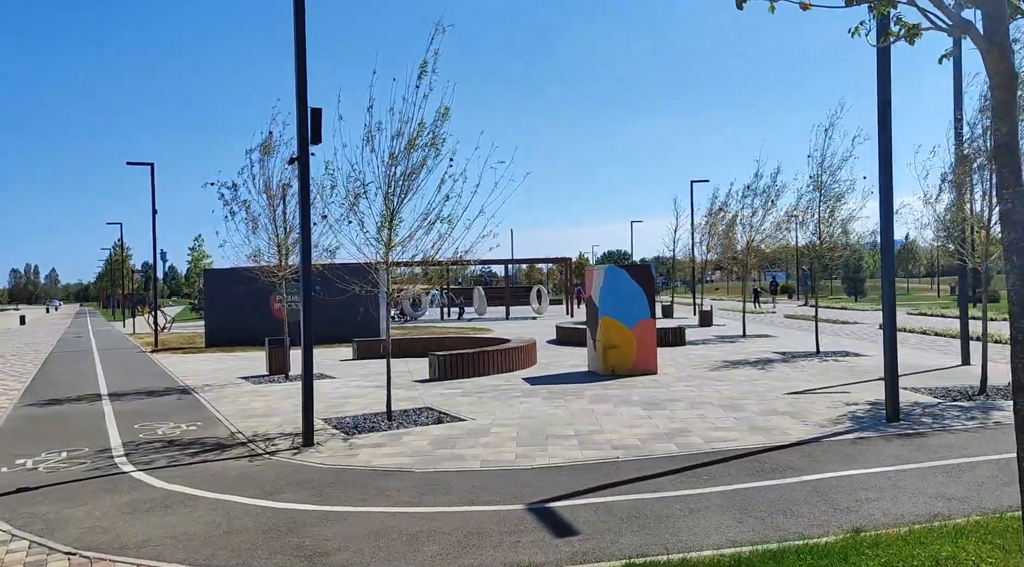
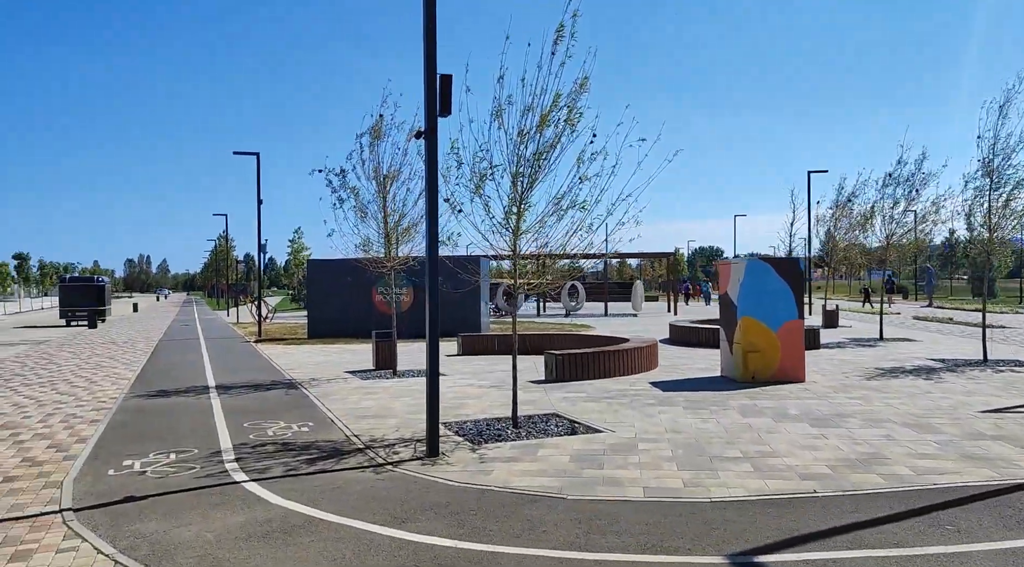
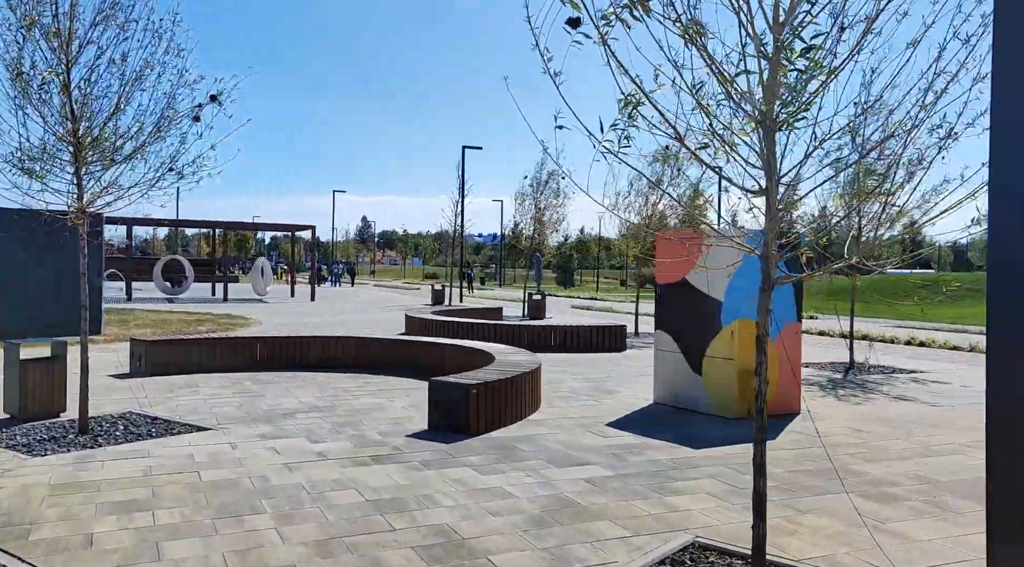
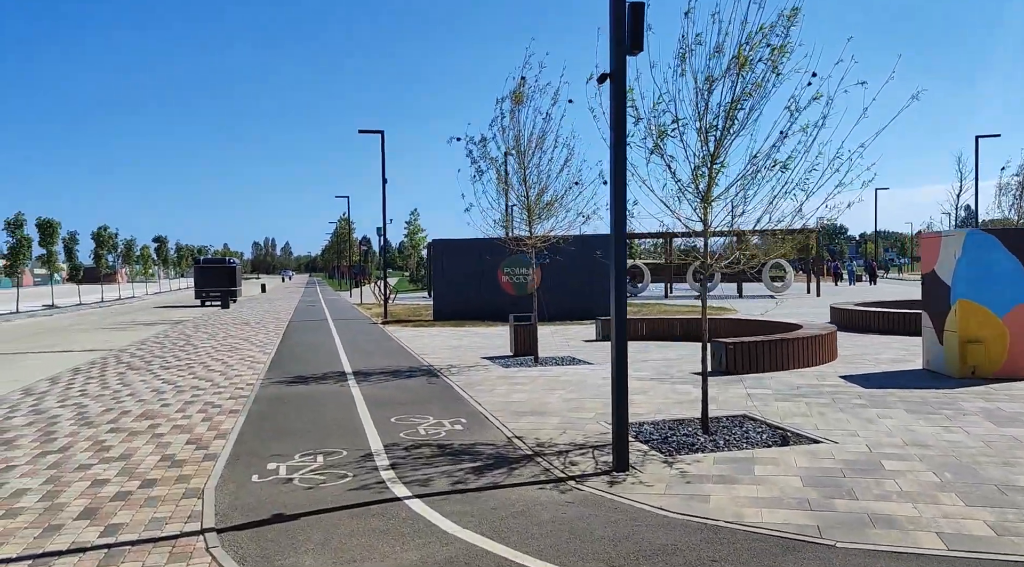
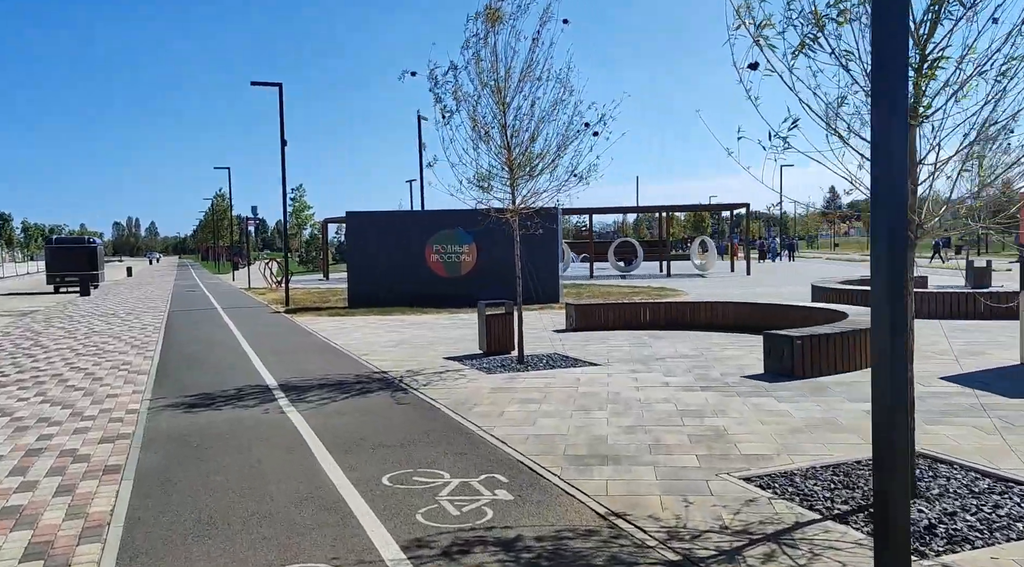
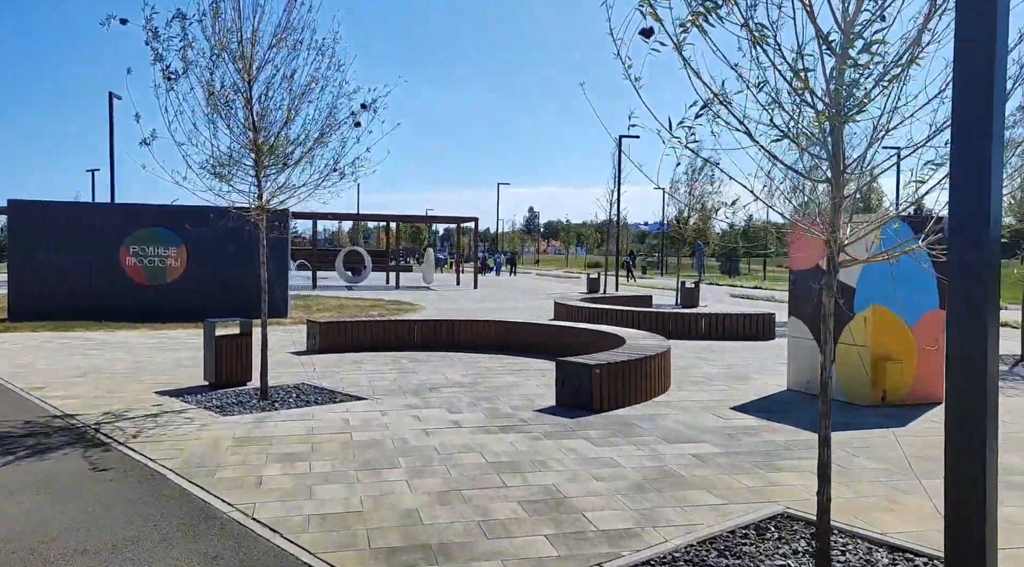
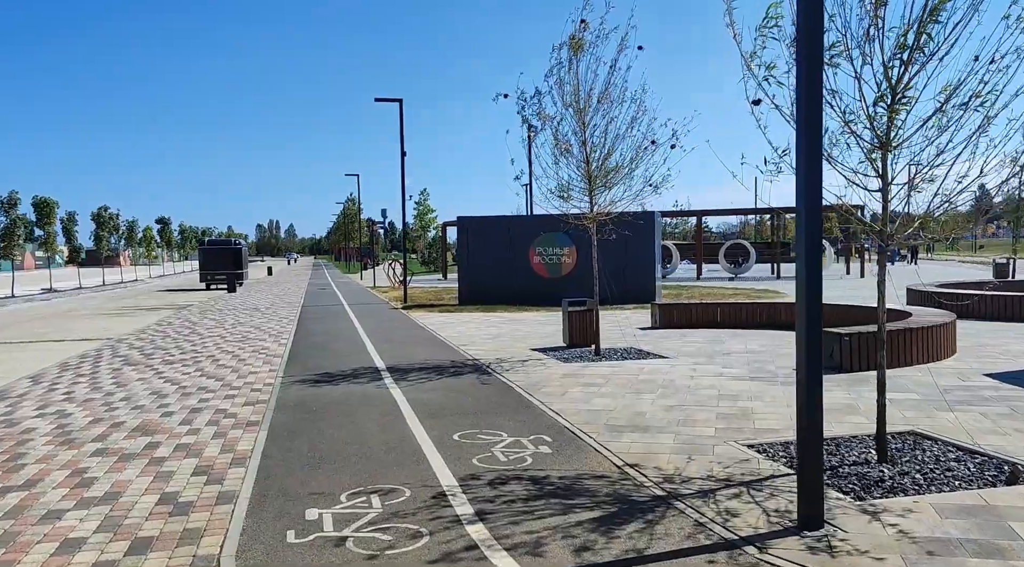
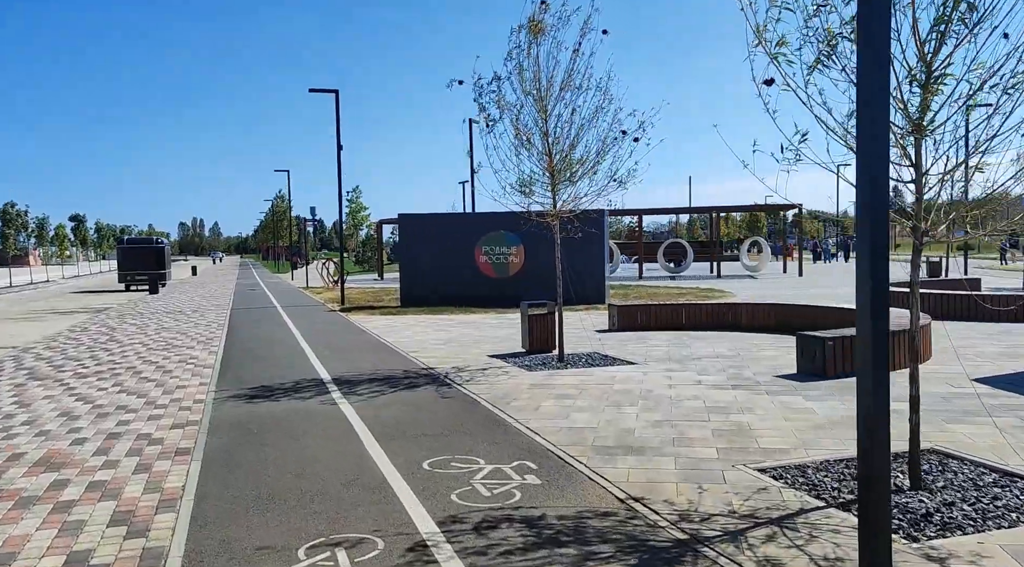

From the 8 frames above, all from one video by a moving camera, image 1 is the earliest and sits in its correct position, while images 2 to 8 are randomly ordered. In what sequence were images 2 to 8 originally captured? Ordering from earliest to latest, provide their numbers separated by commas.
2, 4, 7, 8, 5, 6, 3
